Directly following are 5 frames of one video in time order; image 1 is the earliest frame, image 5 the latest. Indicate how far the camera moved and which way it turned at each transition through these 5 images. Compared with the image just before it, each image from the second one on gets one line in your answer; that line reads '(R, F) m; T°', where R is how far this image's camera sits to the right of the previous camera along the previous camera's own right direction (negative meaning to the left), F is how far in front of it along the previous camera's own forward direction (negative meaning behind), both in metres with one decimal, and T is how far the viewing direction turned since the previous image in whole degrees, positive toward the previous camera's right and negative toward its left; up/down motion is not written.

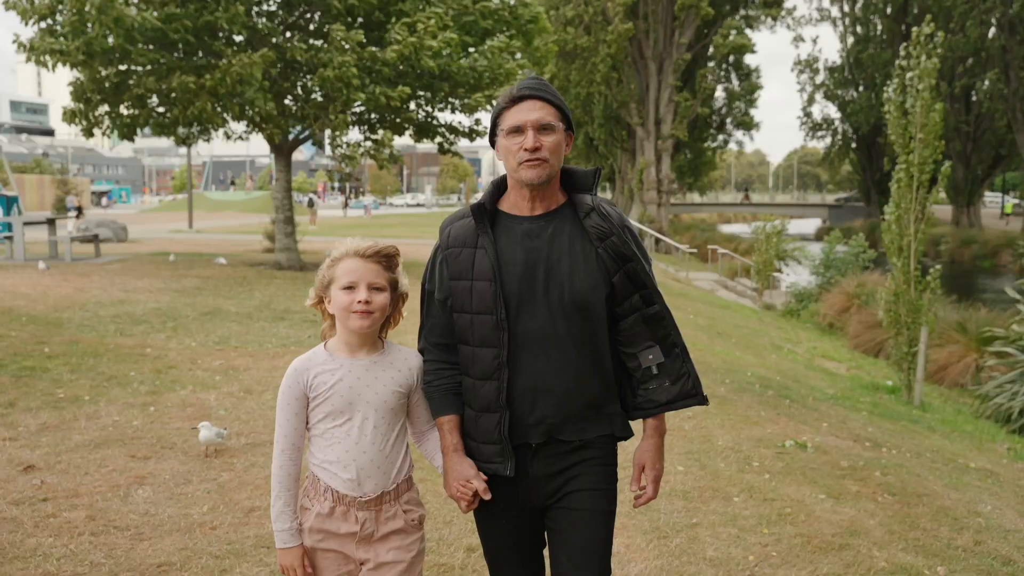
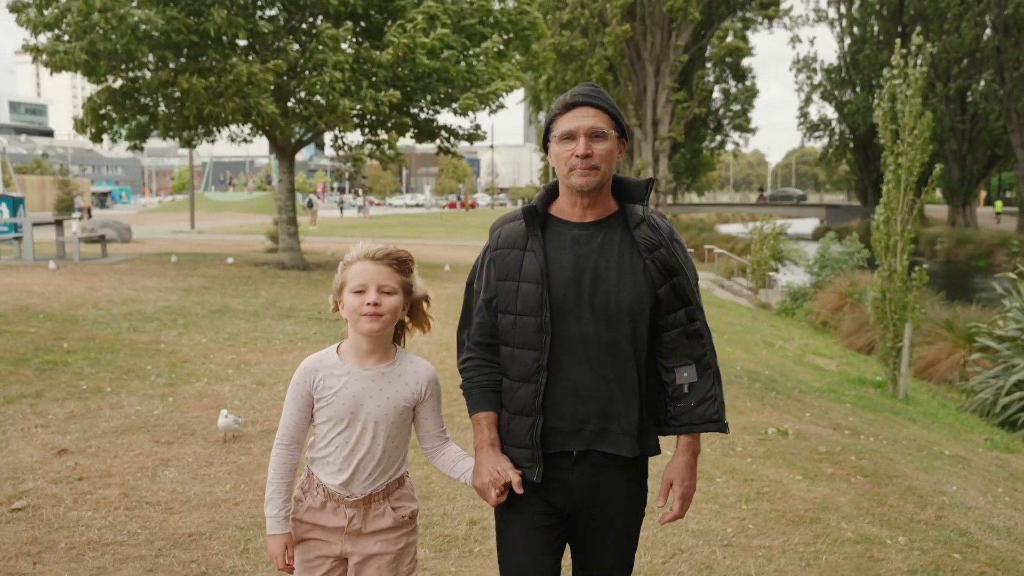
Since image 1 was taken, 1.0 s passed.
(0.0, -0.4) m; 0°
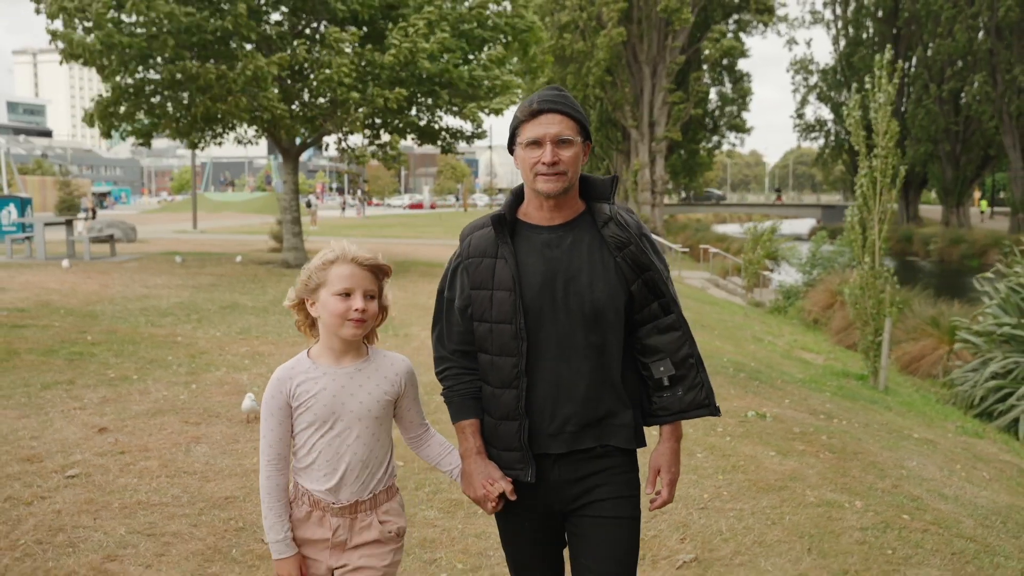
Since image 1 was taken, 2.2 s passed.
(0.0, -0.6) m; 0°
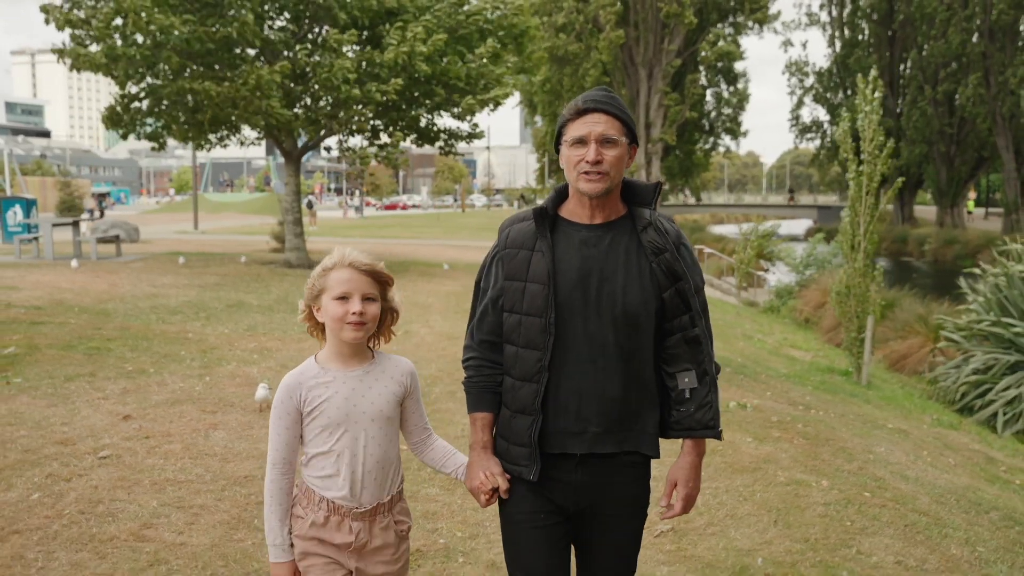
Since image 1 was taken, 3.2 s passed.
(0.0, -0.5) m; 0°
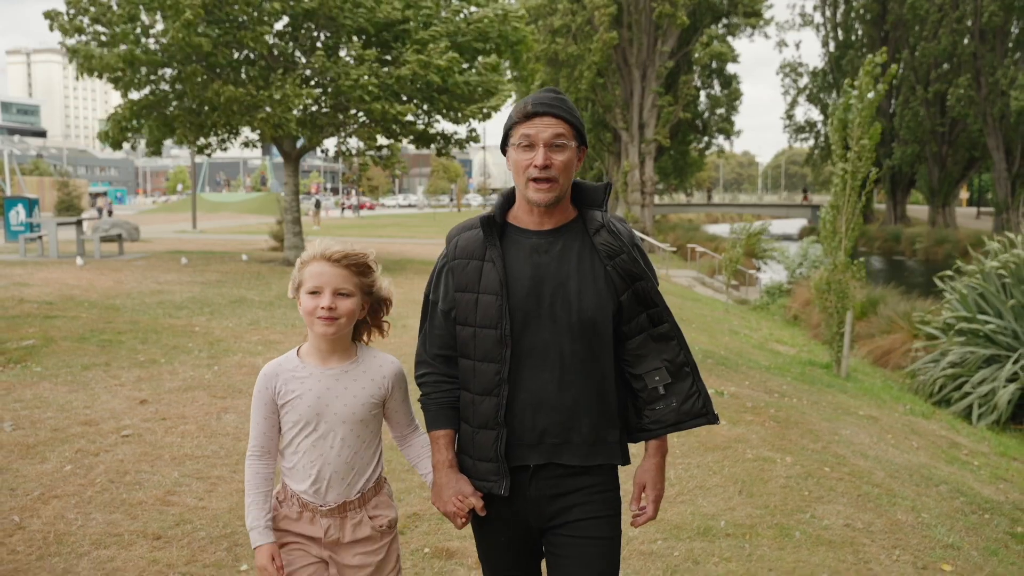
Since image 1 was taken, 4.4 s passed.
(0.0, -0.5) m; 0°
